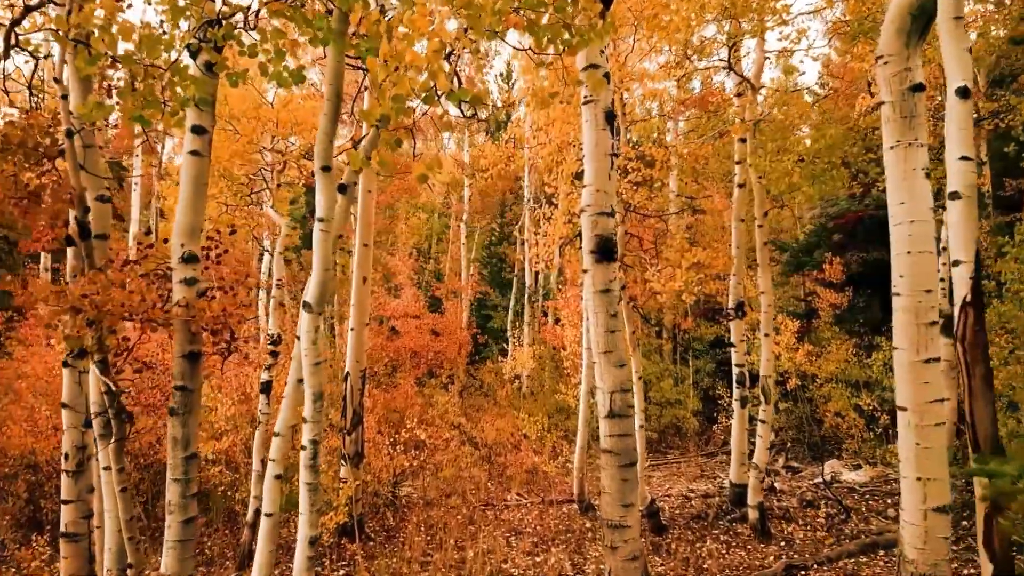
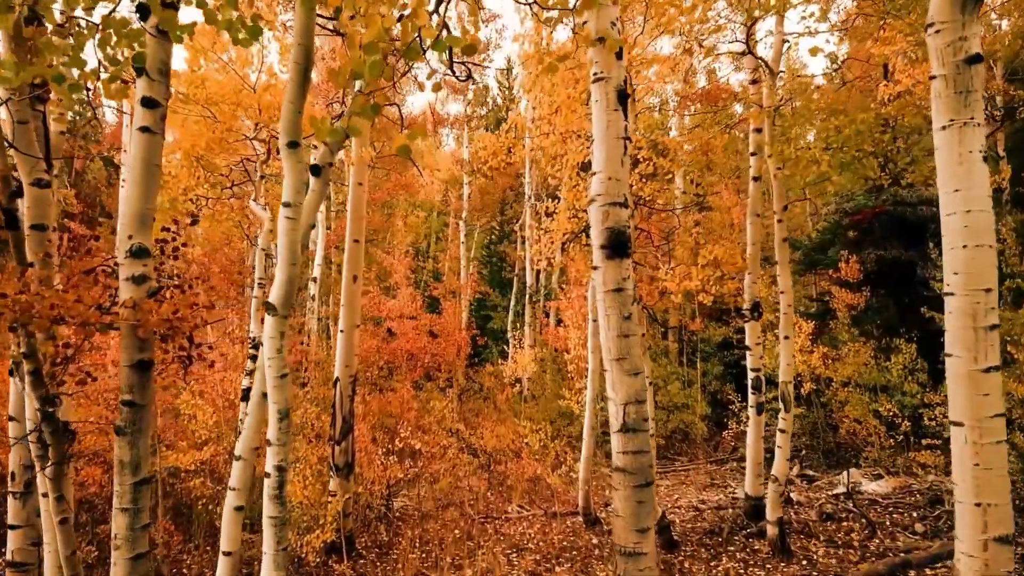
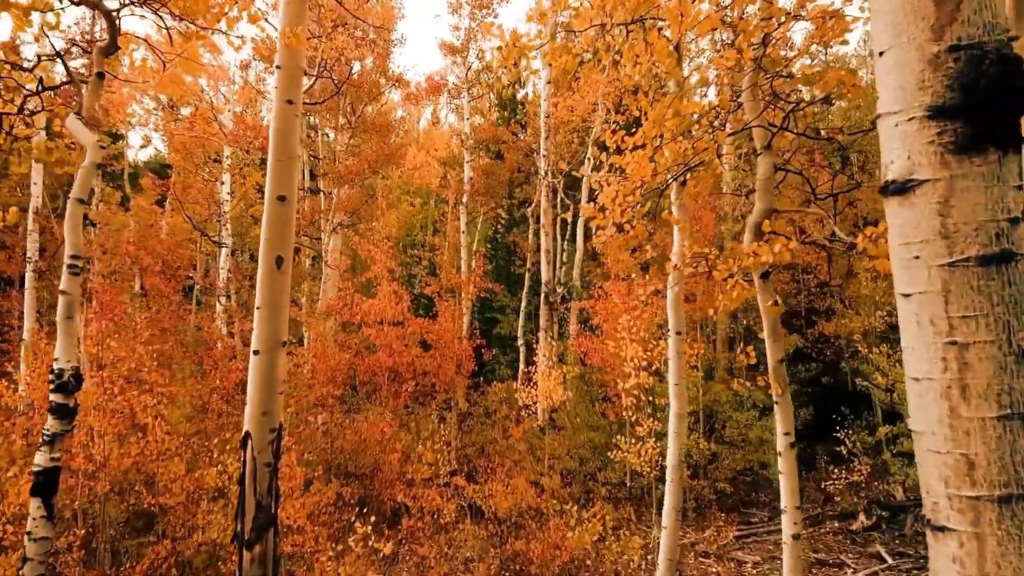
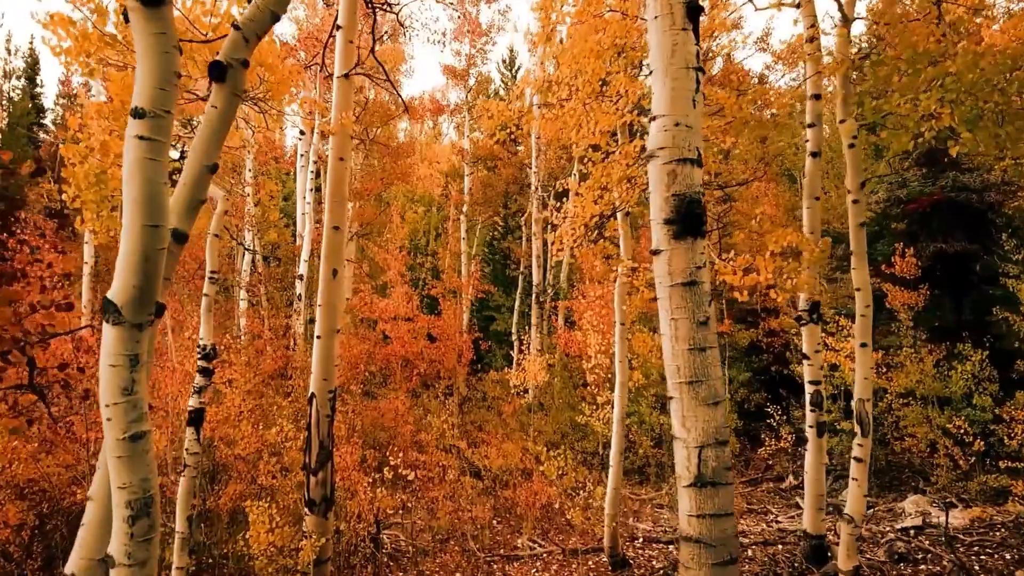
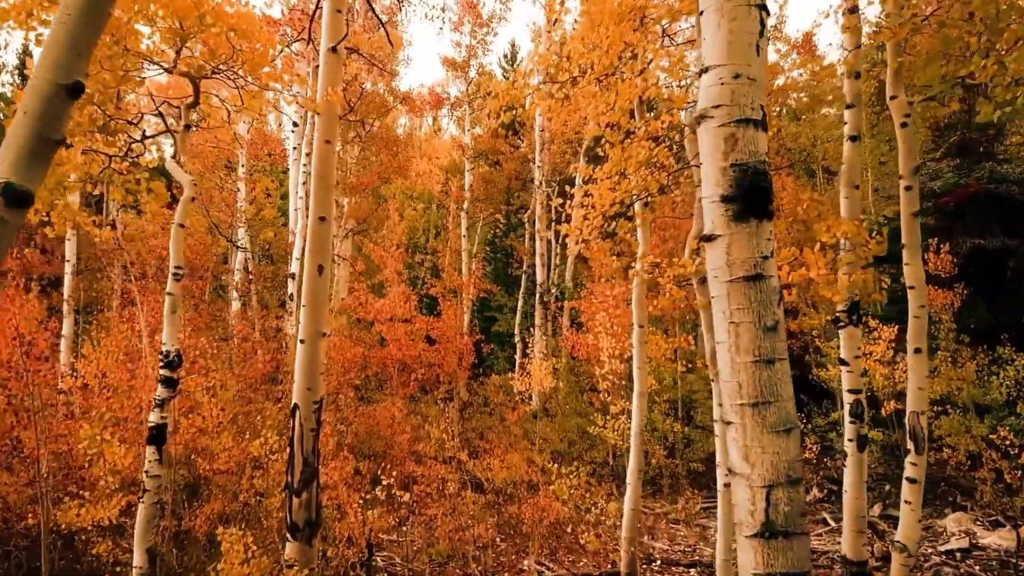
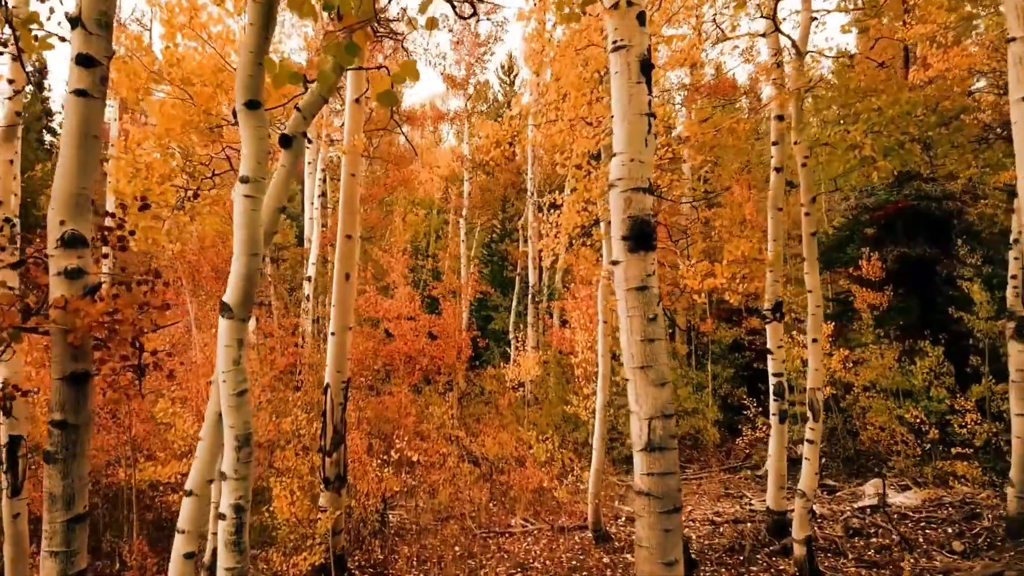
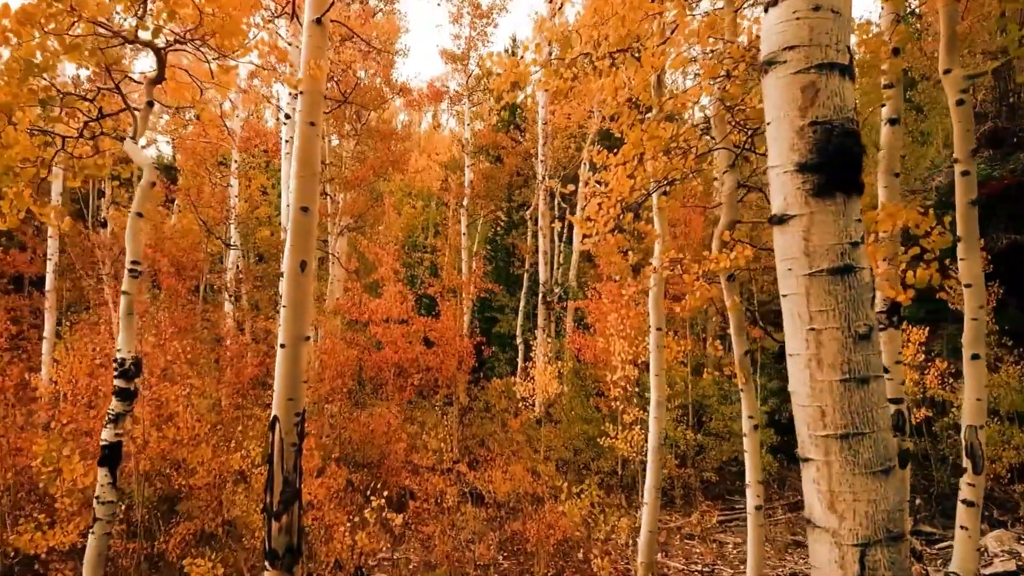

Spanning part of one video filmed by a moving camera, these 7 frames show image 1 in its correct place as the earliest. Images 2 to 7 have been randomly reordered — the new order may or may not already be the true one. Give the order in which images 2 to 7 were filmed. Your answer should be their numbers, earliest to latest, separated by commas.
2, 6, 4, 5, 7, 3
